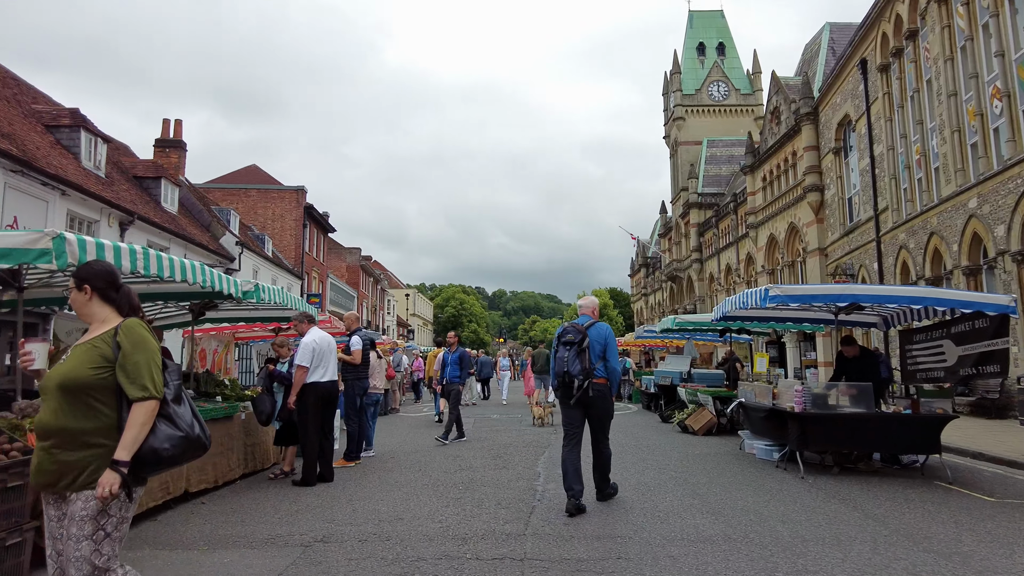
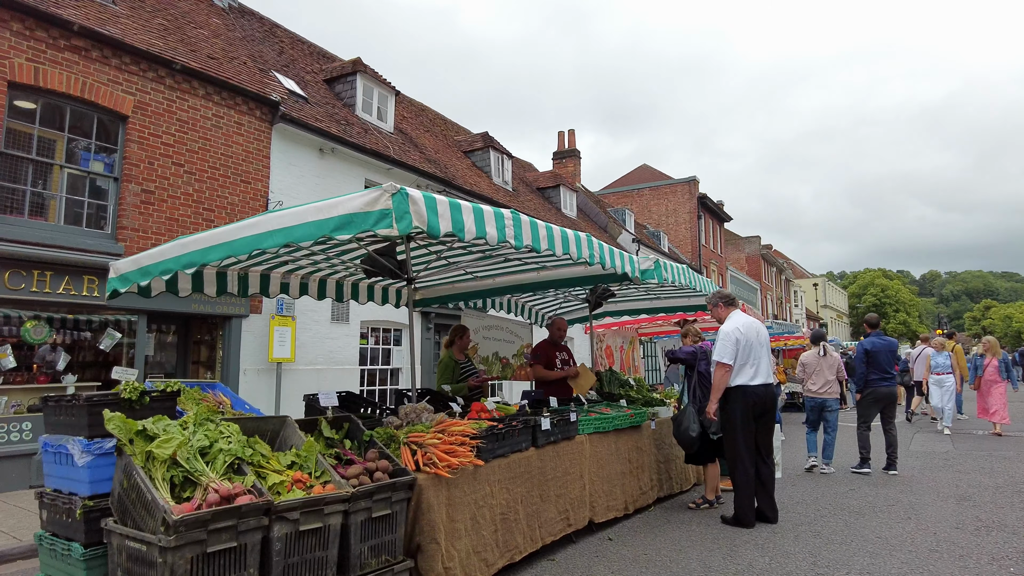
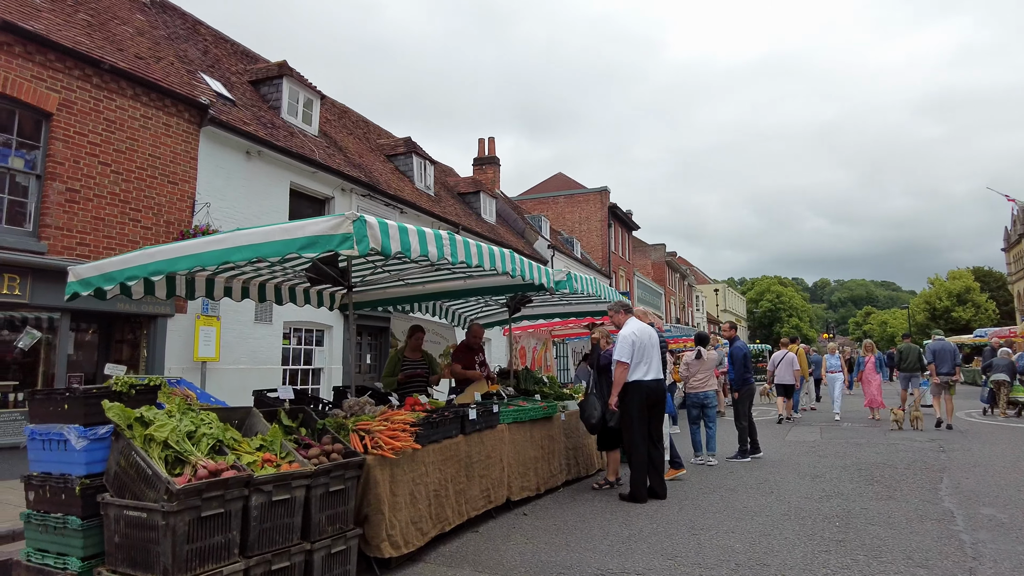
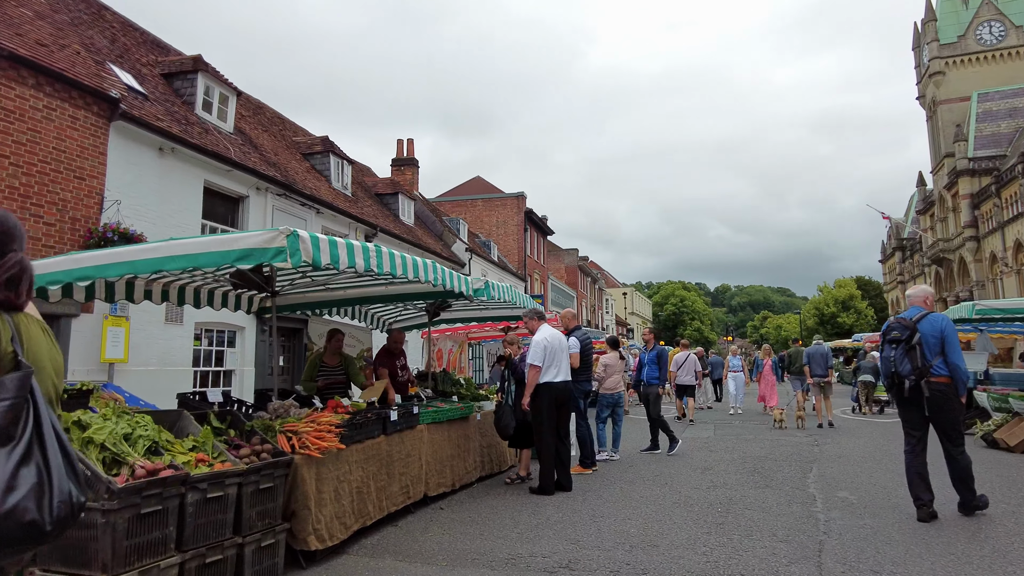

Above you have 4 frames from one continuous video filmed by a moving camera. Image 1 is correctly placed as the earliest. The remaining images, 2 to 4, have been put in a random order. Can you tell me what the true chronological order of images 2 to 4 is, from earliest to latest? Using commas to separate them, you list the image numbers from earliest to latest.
4, 3, 2
